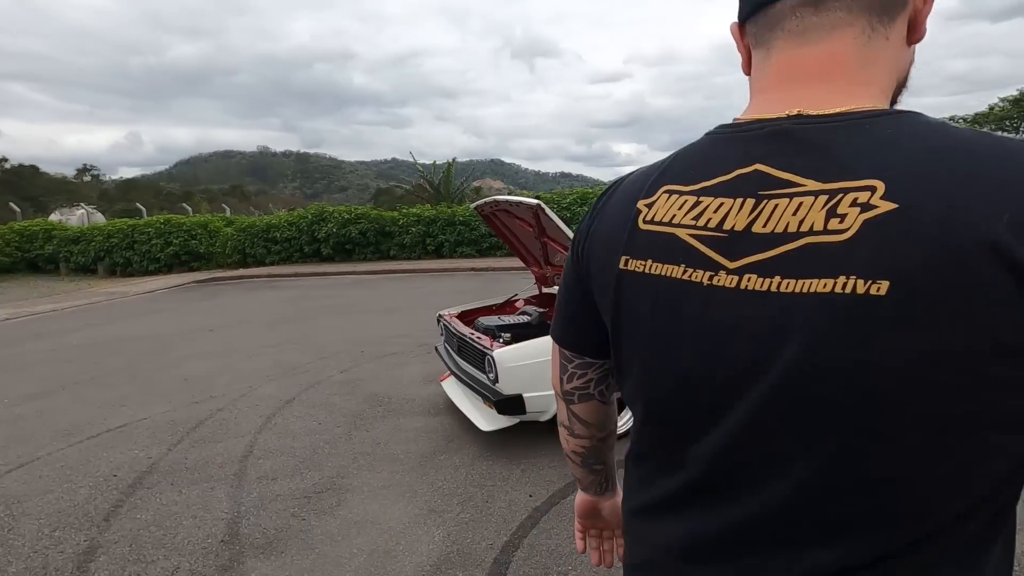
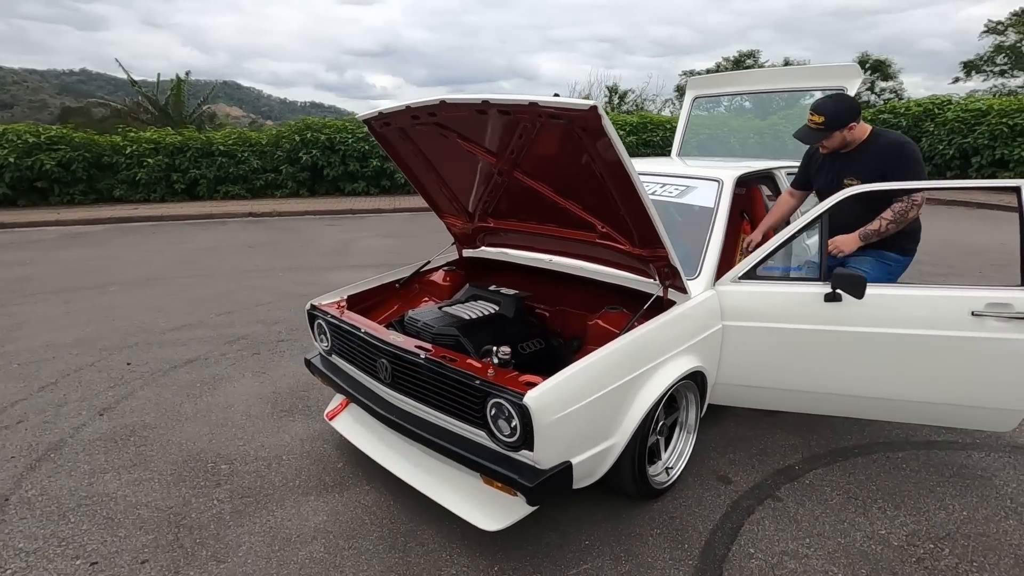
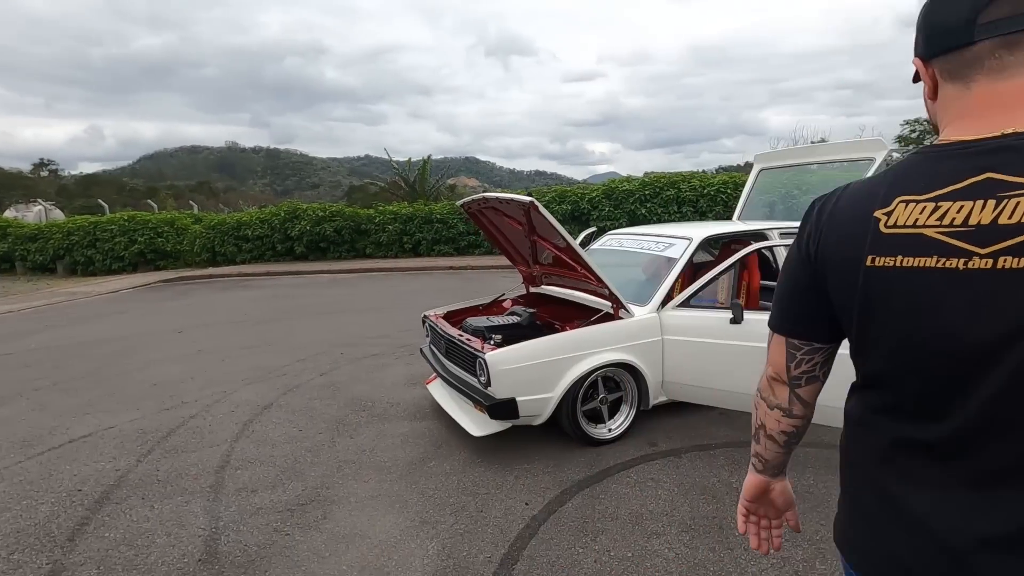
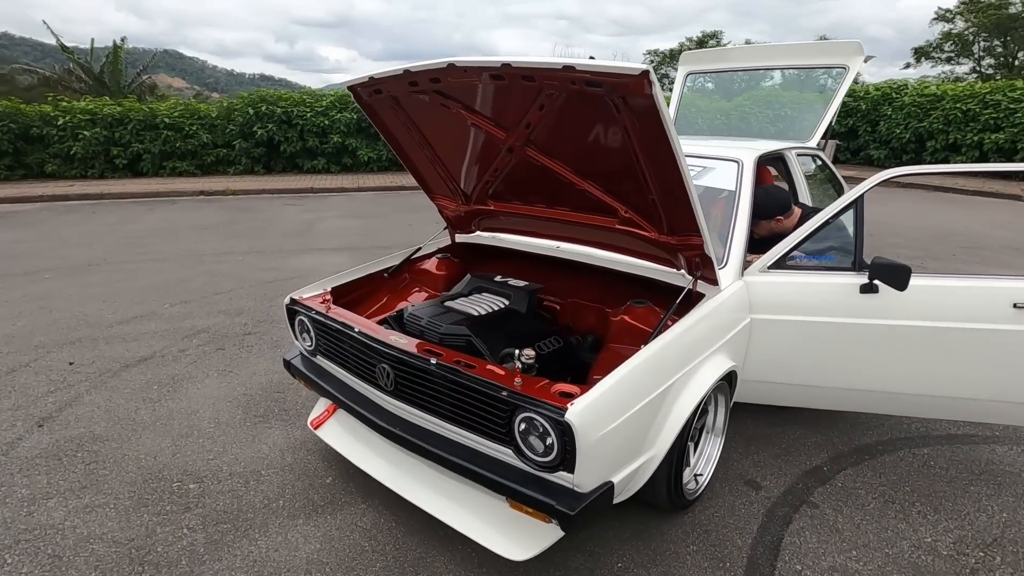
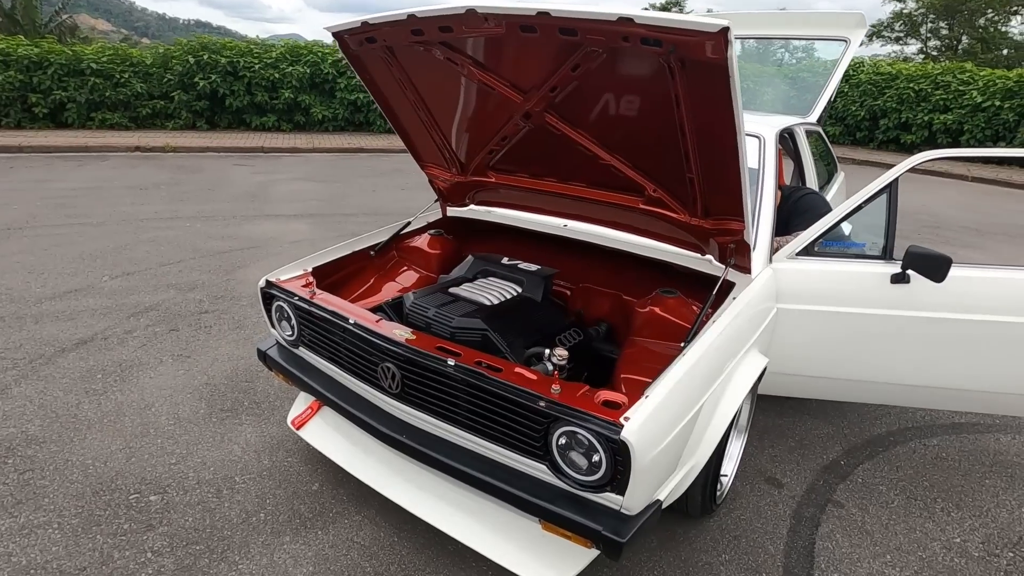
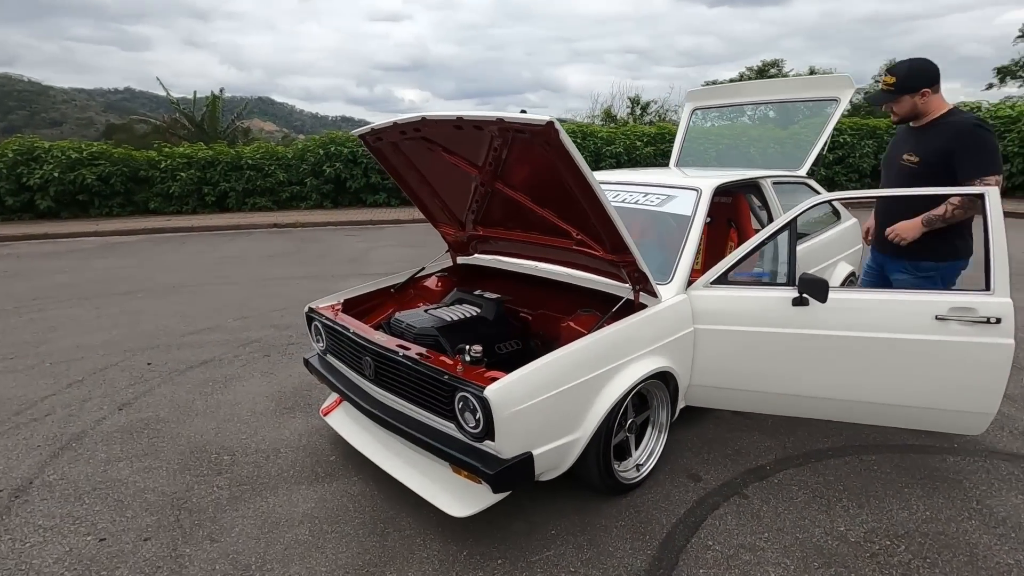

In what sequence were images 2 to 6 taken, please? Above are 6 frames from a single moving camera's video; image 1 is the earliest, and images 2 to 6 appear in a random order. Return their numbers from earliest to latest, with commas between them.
3, 6, 2, 4, 5
